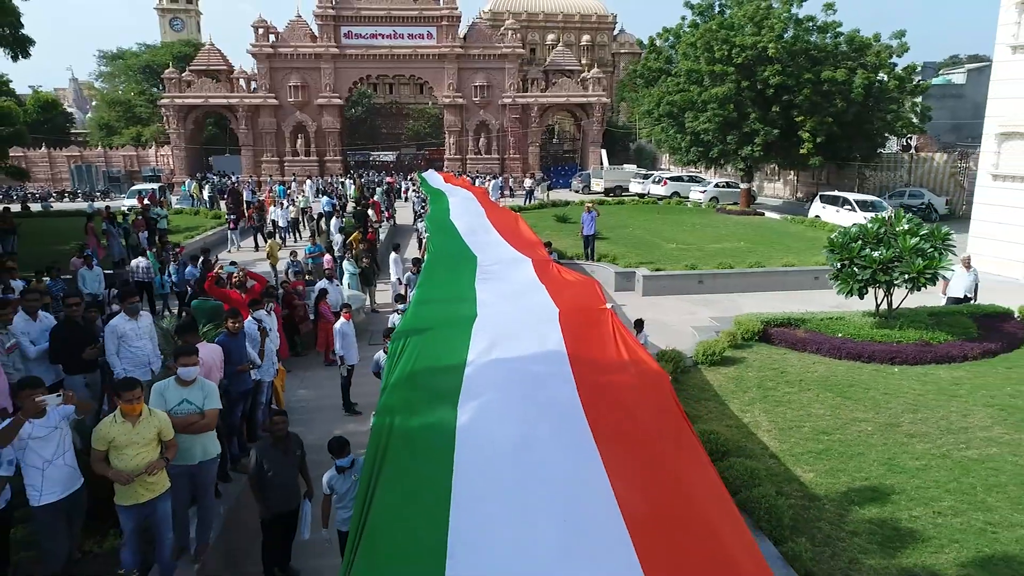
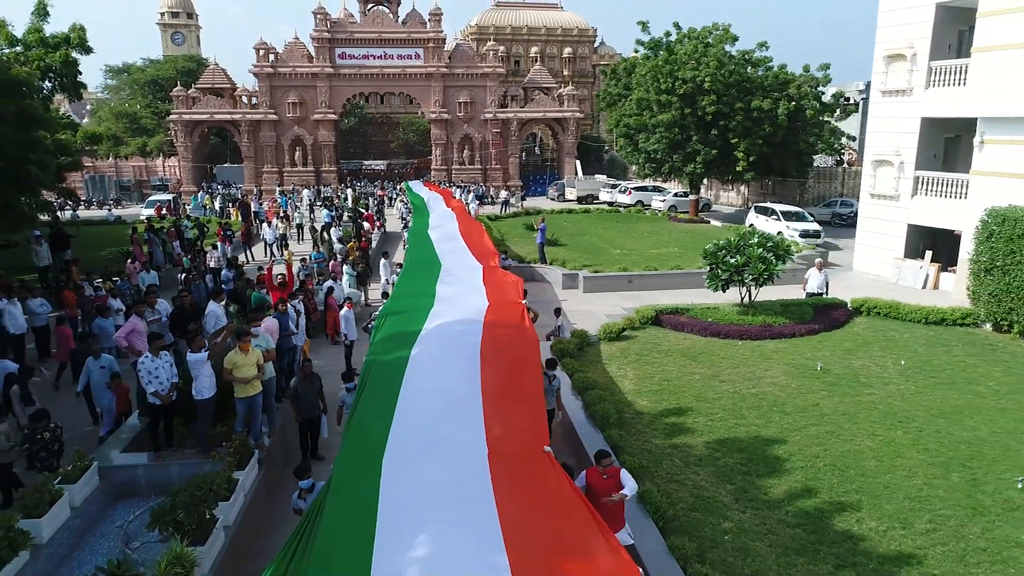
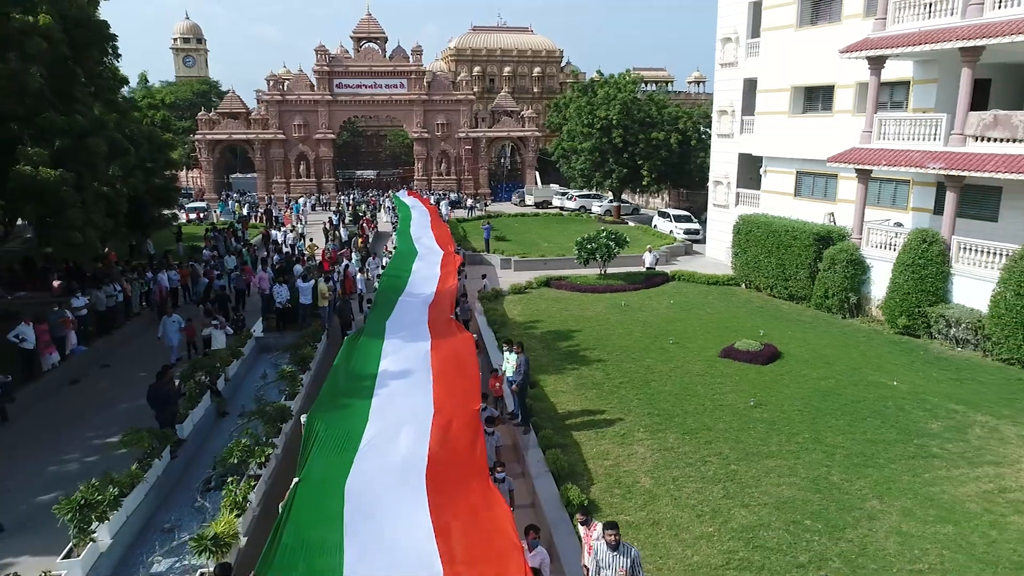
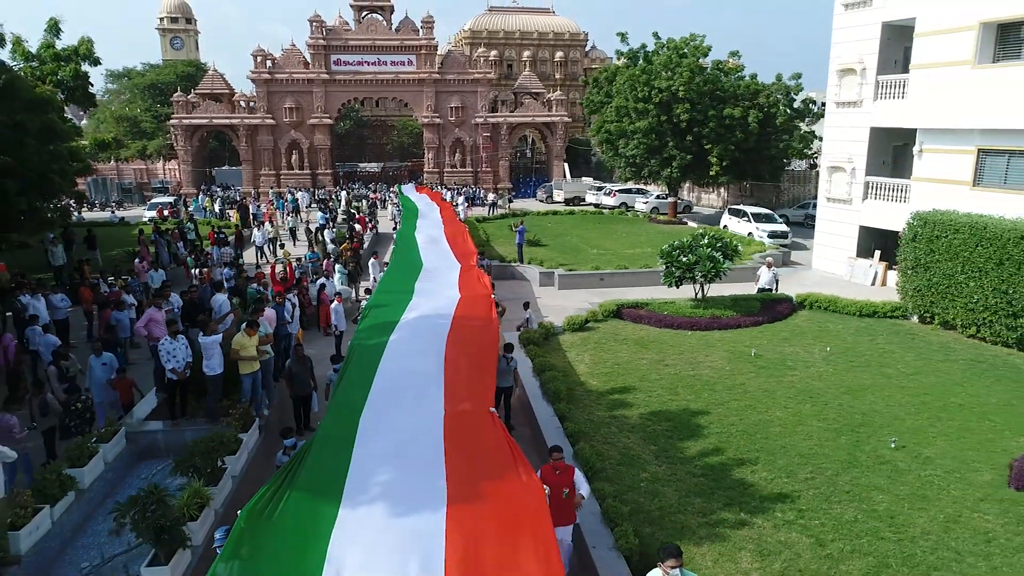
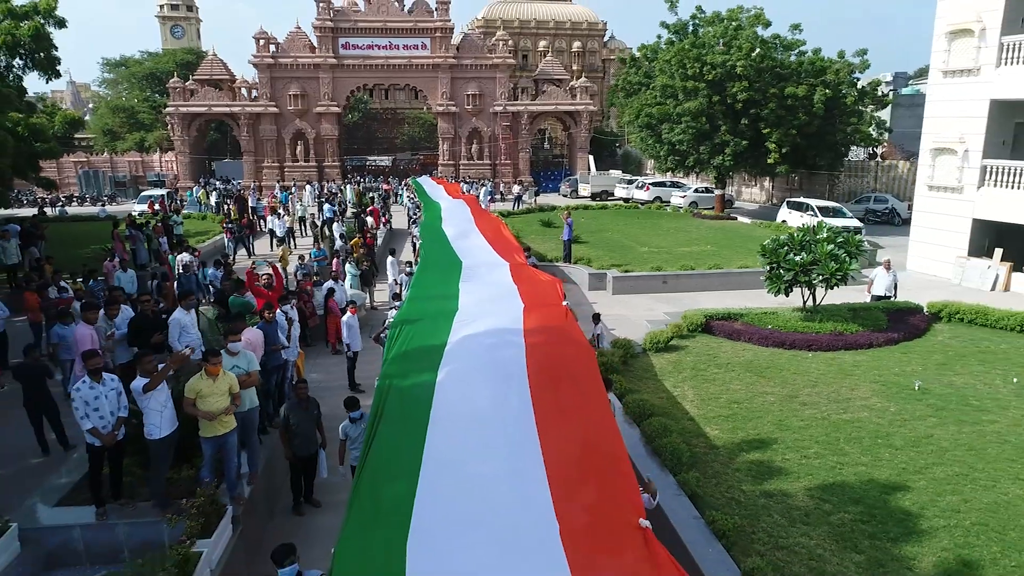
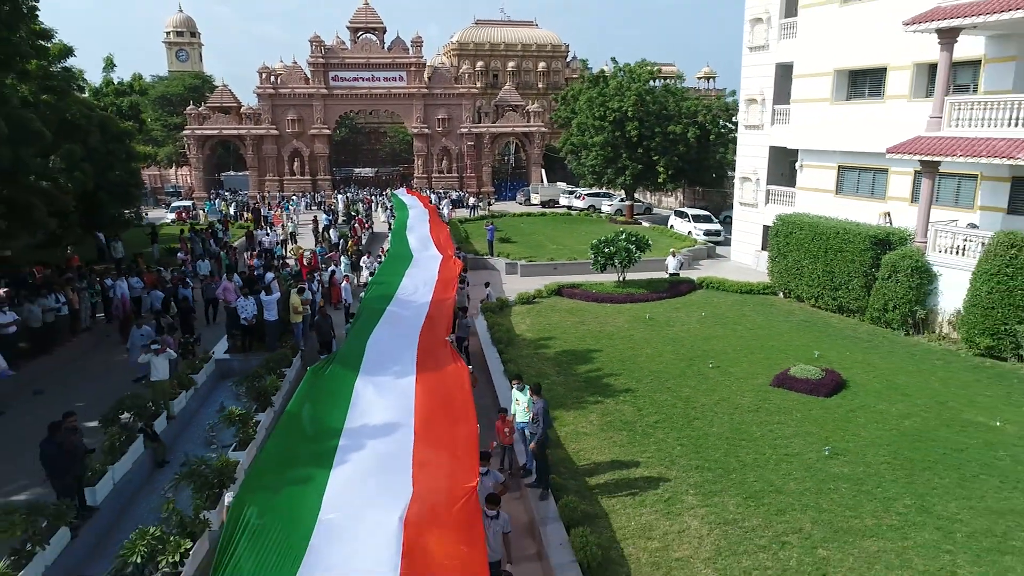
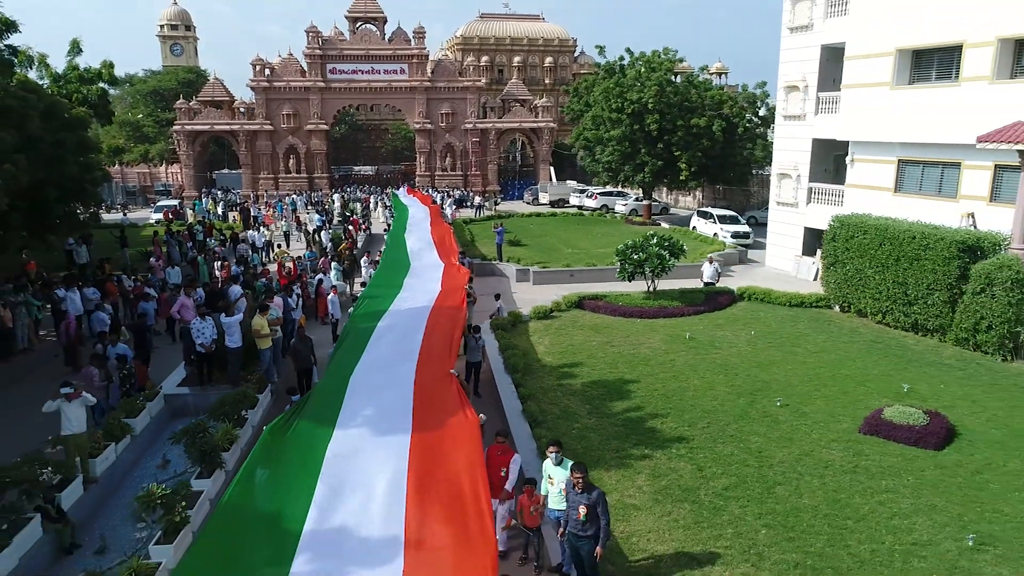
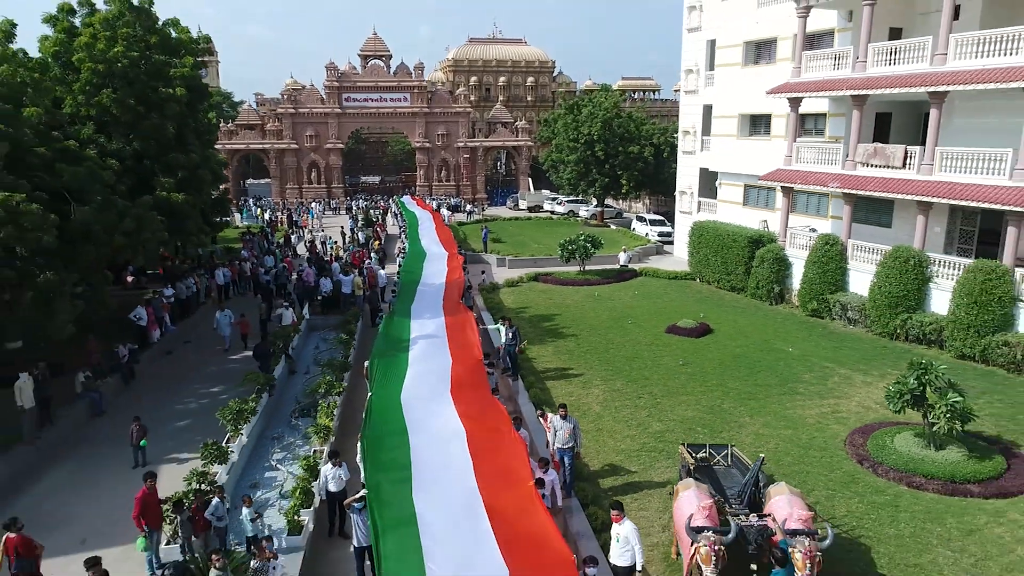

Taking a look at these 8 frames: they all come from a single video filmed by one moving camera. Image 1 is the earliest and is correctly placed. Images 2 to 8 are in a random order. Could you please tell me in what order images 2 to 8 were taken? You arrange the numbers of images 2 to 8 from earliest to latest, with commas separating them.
5, 2, 4, 7, 6, 3, 8
